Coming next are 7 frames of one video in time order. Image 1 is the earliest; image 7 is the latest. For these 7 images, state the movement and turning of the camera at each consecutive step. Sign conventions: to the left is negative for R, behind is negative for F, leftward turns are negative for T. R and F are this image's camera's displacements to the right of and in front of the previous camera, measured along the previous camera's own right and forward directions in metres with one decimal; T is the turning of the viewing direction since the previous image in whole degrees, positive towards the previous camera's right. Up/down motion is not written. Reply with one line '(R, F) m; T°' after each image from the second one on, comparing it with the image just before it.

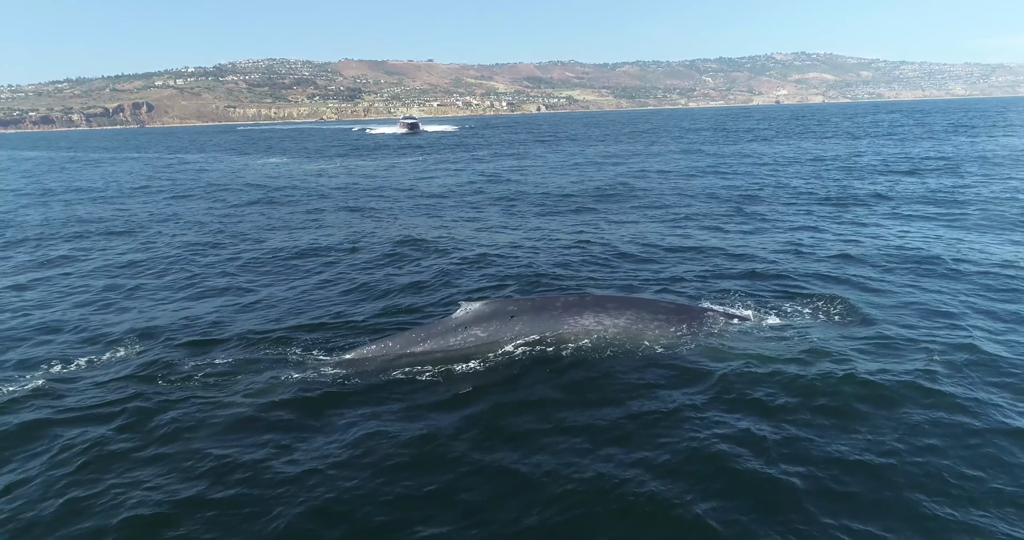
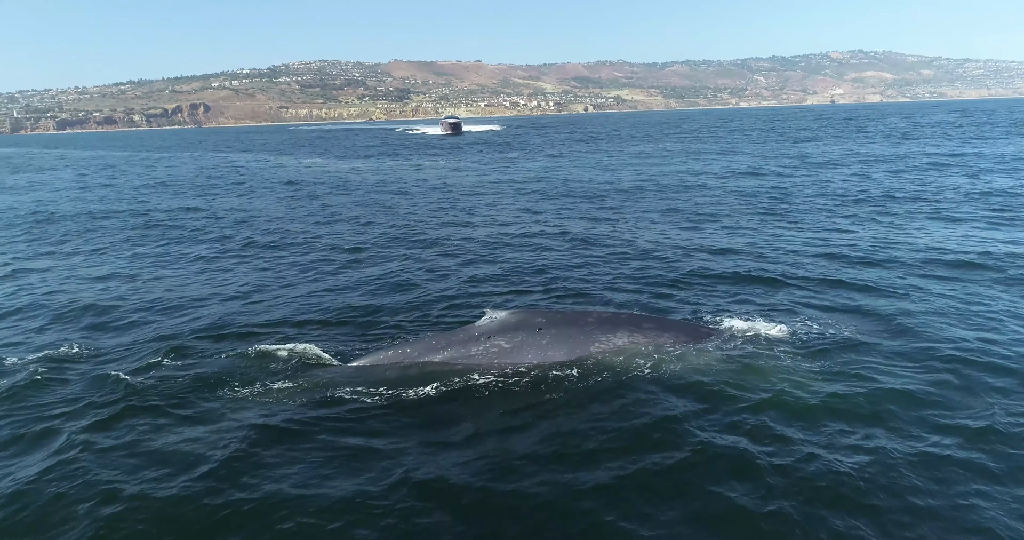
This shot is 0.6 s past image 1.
(+0.4, +0.4) m; -4°
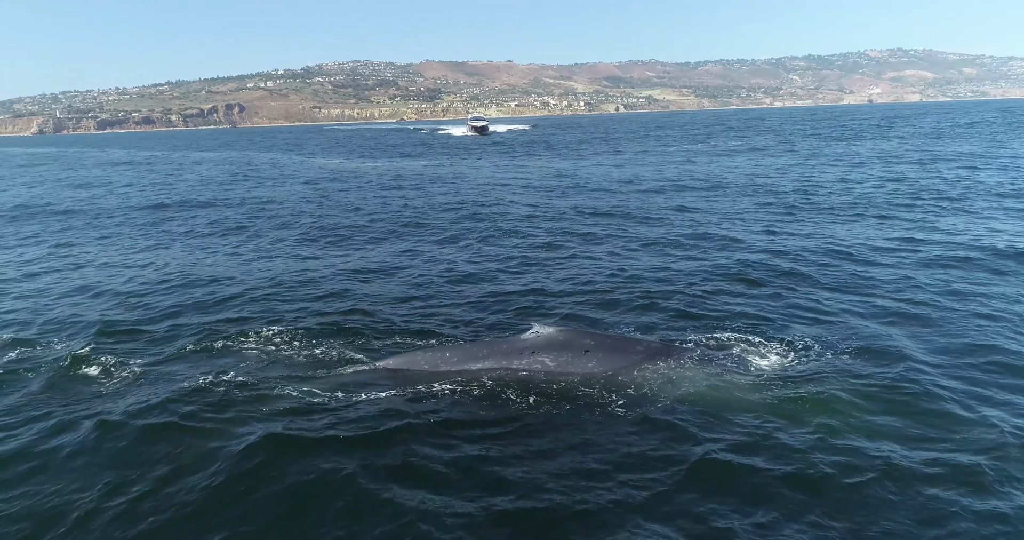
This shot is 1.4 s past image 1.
(+0.3, +0.3) m; -2°
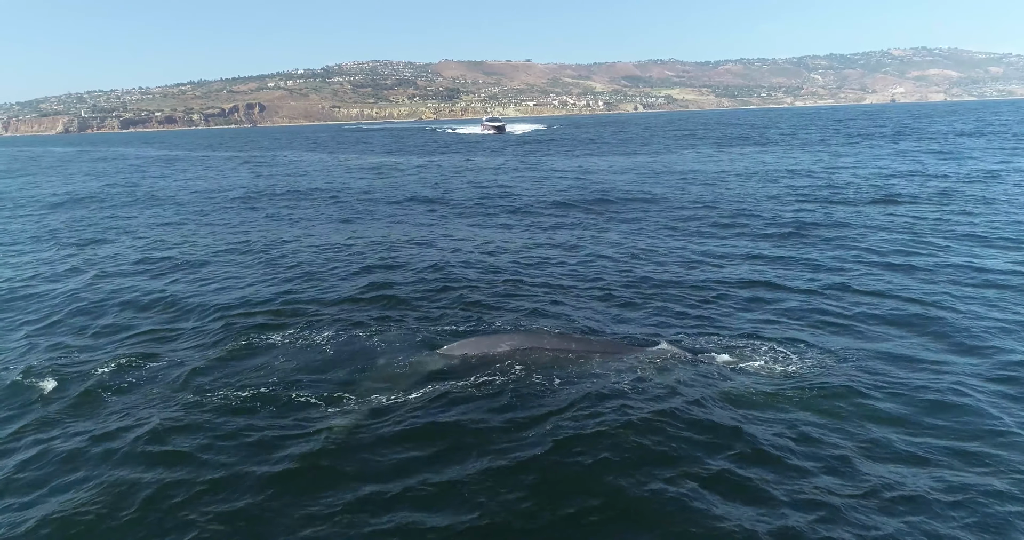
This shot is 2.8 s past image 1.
(+0.1, +0.3) m; -1°
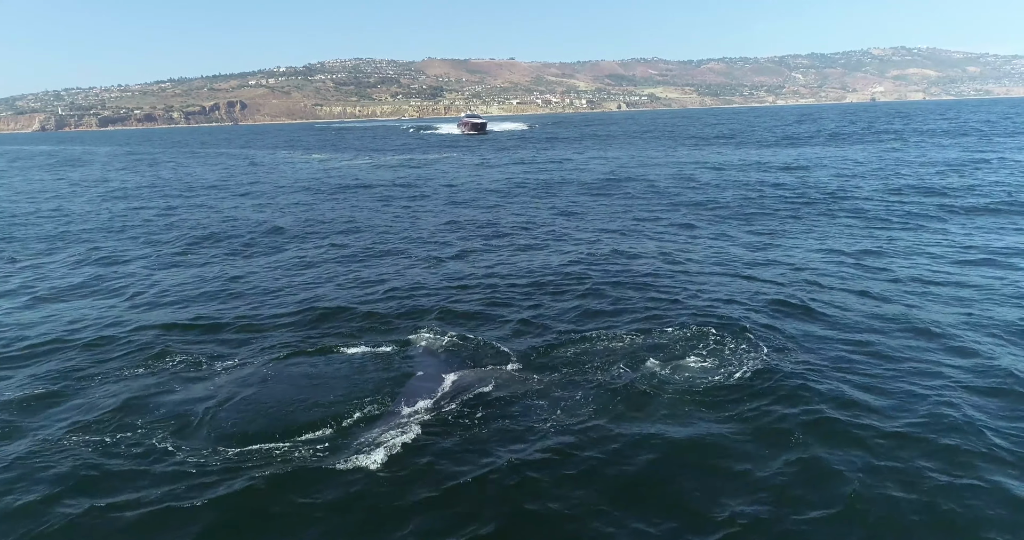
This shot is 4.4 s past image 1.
(+0.2, +0.3) m; +1°
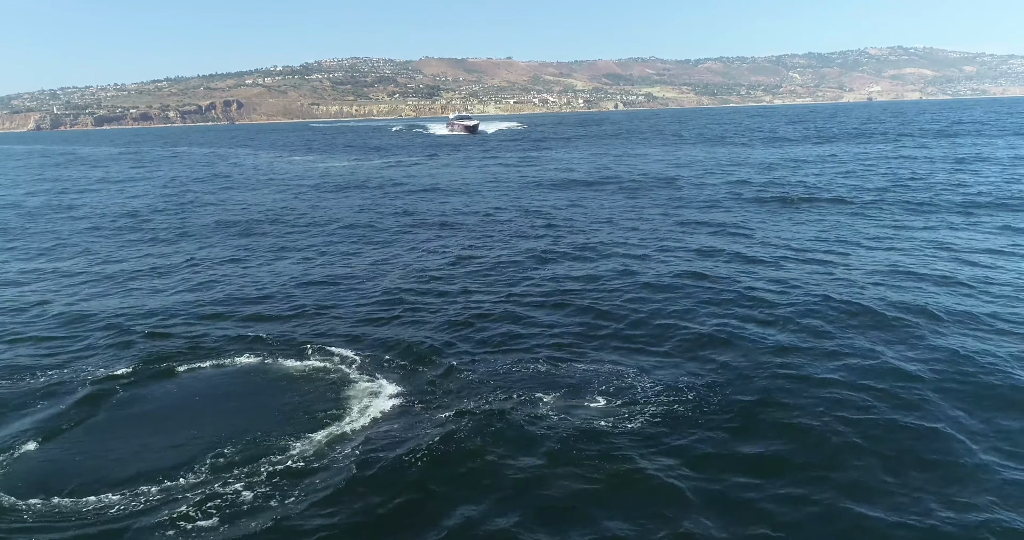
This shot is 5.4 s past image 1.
(+0.4, +0.4) m; 0°
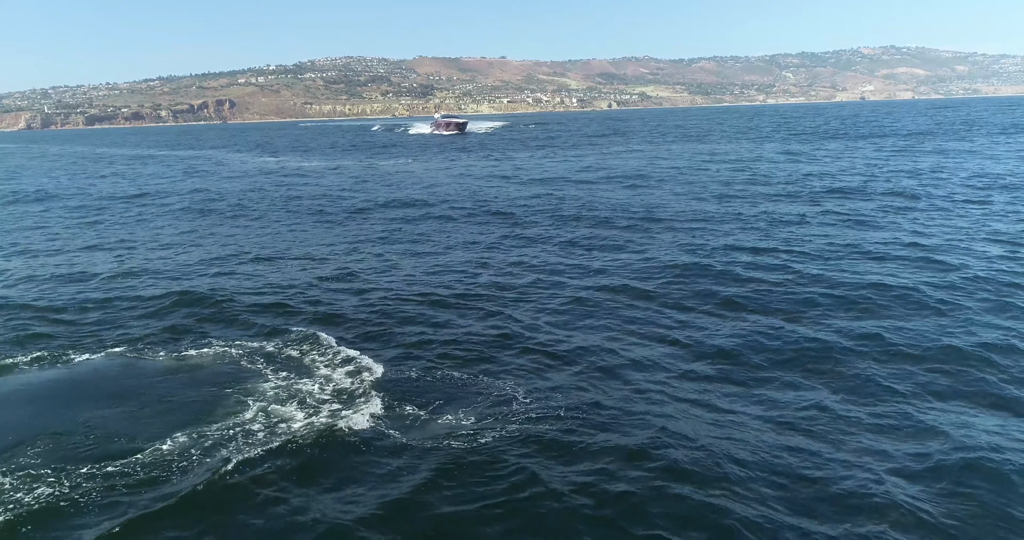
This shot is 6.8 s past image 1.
(+0.4, +0.3) m; 0°
